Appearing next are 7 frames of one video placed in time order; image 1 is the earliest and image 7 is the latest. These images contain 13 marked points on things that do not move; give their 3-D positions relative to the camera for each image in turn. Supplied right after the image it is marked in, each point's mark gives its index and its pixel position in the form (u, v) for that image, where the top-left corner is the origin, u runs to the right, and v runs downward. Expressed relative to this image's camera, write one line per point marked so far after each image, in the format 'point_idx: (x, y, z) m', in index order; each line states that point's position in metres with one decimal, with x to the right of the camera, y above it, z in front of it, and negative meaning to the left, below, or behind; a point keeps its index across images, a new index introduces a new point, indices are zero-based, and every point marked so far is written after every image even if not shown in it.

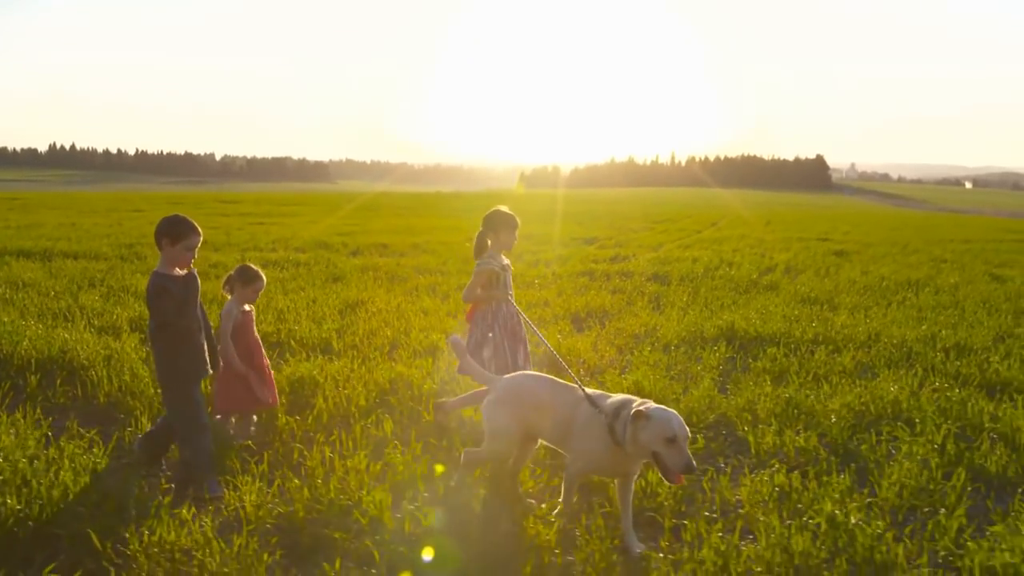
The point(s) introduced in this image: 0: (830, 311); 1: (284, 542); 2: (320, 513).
0: (+5.1, -0.4, +13.6) m
1: (-1.2, -1.3, +4.6) m
2: (-1.1, -1.2, +4.8) m
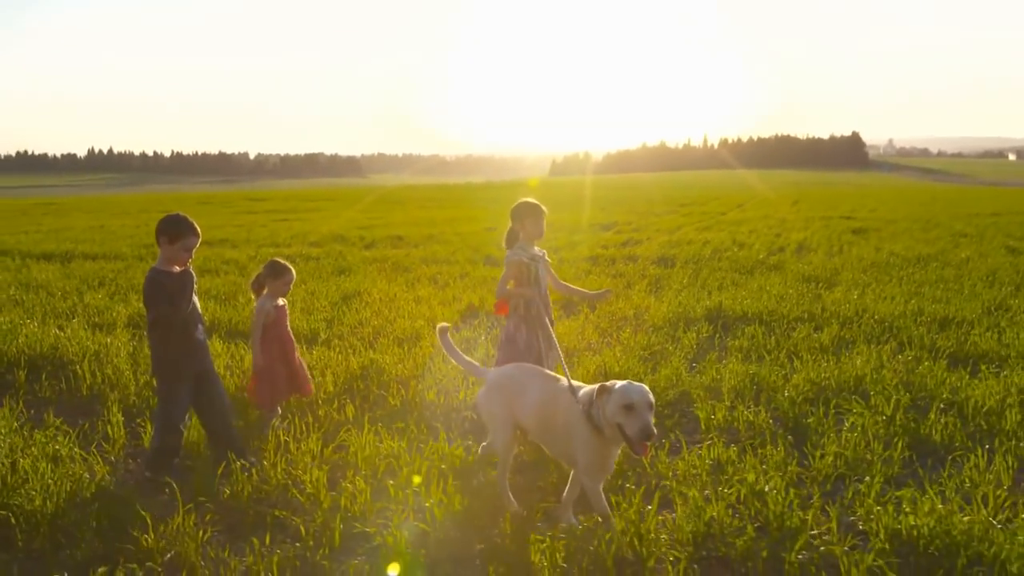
0: (+5.0, 0.0, +13.6) m
1: (-1.6, -1.3, +4.8) m
2: (-1.4, -1.2, +5.0) m
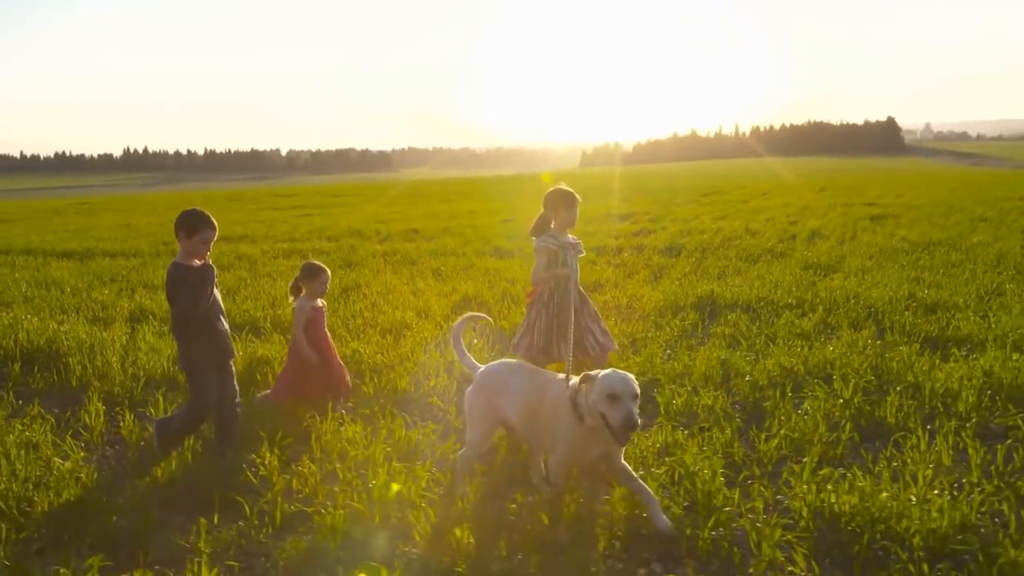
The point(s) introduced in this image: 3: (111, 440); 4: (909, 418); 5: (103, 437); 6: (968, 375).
0: (+5.0, +0.2, +13.5) m
1: (-1.9, -1.2, +5.0) m
2: (-1.7, -1.1, +5.2) m
3: (-2.9, -1.1, +6.2) m
4: (+2.6, -0.9, +5.8) m
5: (-2.9, -1.1, +6.1) m
6: (+3.5, -0.7, +6.5) m
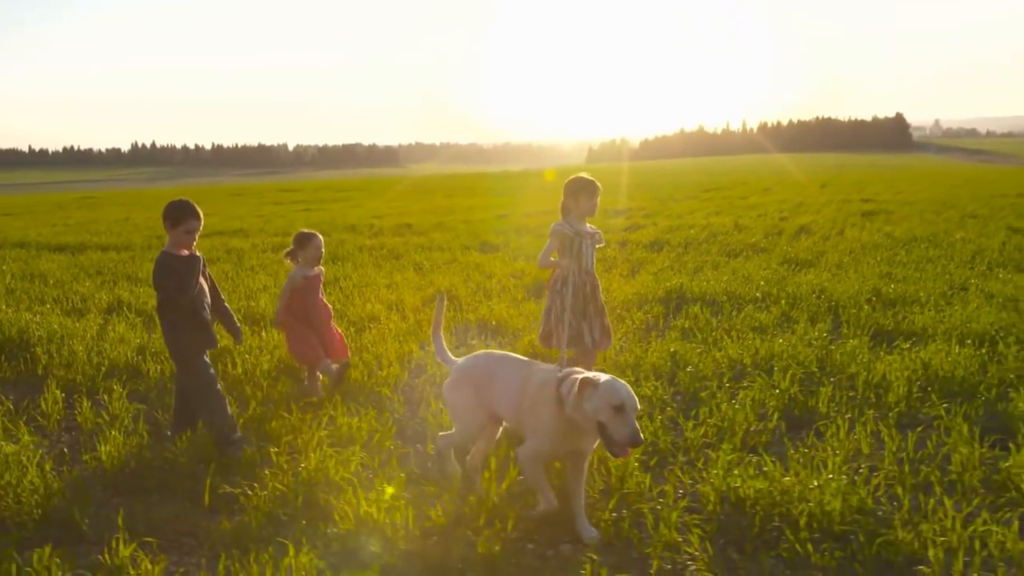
0: (+4.6, +0.3, +13.7) m
1: (-2.3, -1.2, +5.2) m
2: (-2.2, -1.1, +5.4) m
3: (-3.3, -1.0, +6.4) m
4: (+2.2, -0.8, +5.9) m
5: (-3.3, -1.0, +6.3) m
6: (+3.0, -0.6, +6.7) m
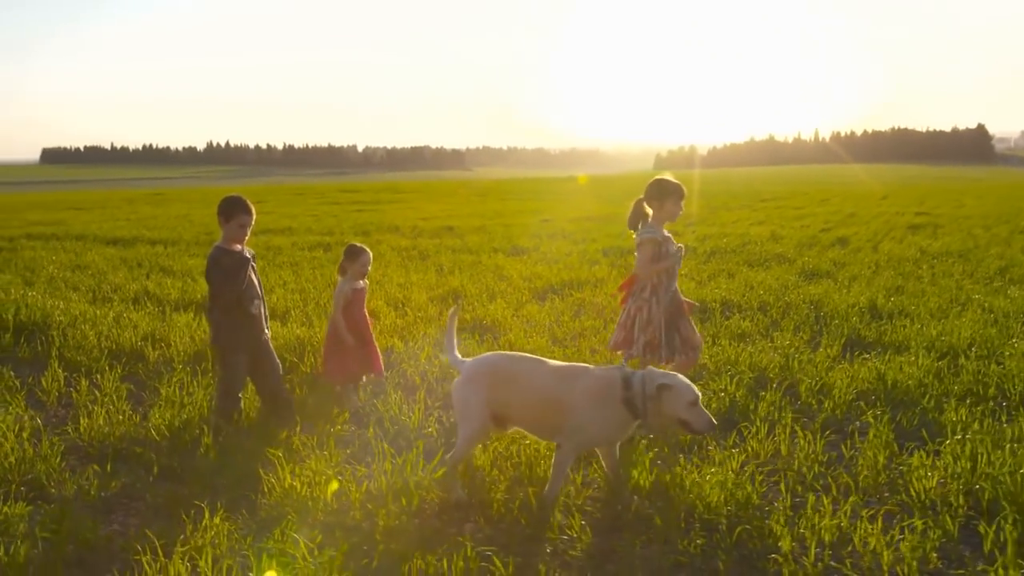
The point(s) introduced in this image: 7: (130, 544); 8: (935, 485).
0: (+4.8, +0.1, +13.7) m
1: (-2.7, -1.1, +5.7) m
2: (-2.6, -1.0, +5.9) m
3: (-3.6, -0.9, +7.0) m
4: (+1.8, -0.9, +6.1) m
5: (-3.6, -0.9, +6.9) m
6: (+2.7, -0.7, +6.8) m
7: (-1.8, -1.2, +4.2) m
8: (+2.2, -1.0, +4.5) m
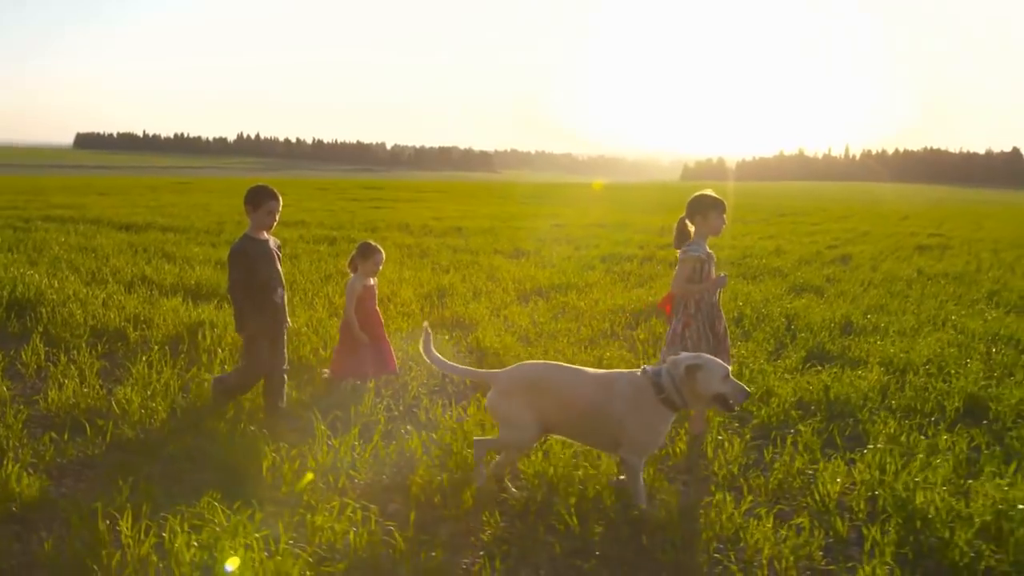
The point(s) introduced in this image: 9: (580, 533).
0: (+4.6, -0.1, +13.8) m
1: (-3.1, -1.0, +6.0) m
2: (-3.0, -0.9, +6.2) m
3: (-4.0, -0.7, +7.3) m
4: (+1.4, -0.9, +6.3) m
5: (-4.0, -0.7, +7.2) m
6: (+2.4, -0.8, +7.0) m
7: (-2.3, -1.1, +4.5) m
8: (+1.8, -1.1, +4.7) m
9: (+0.4, -1.2, +4.3) m
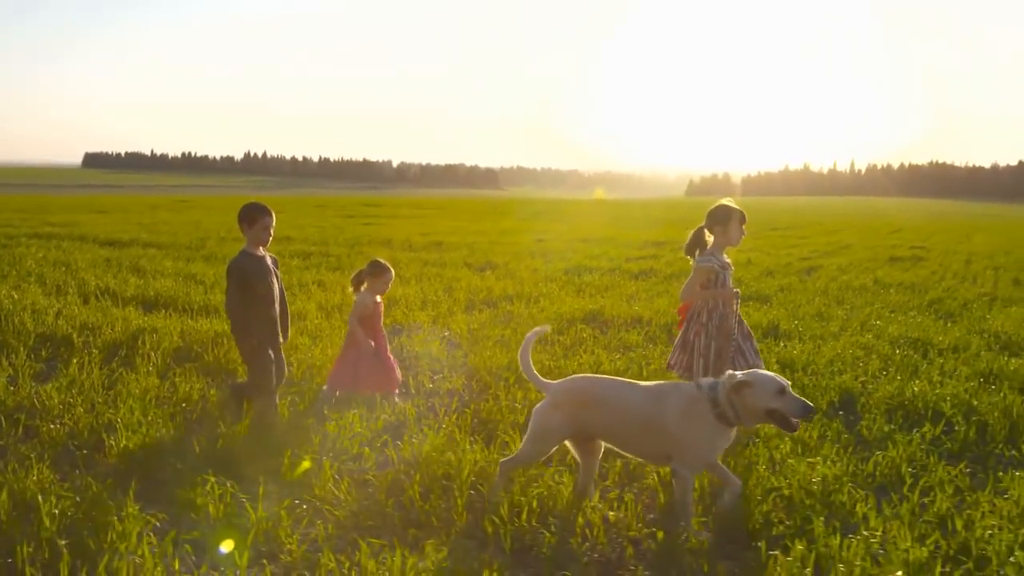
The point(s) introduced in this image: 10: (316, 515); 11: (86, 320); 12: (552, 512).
0: (+3.9, -0.3, +14.3) m
1: (-4.0, -1.0, +6.5) m
2: (-3.8, -0.9, +6.7) m
3: (-4.8, -0.8, +7.8) m
4: (+0.6, -1.0, +6.8) m
5: (-4.8, -0.8, +7.7) m
6: (+1.6, -0.8, +7.5) m
7: (-3.1, -1.1, +5.0) m
8: (+0.9, -1.1, +5.2) m
9: (-0.5, -1.2, +4.7) m
10: (-1.0, -1.2, +4.7) m
11: (-4.9, -0.4, +9.9) m
12: (+0.2, -1.2, +4.7) m
